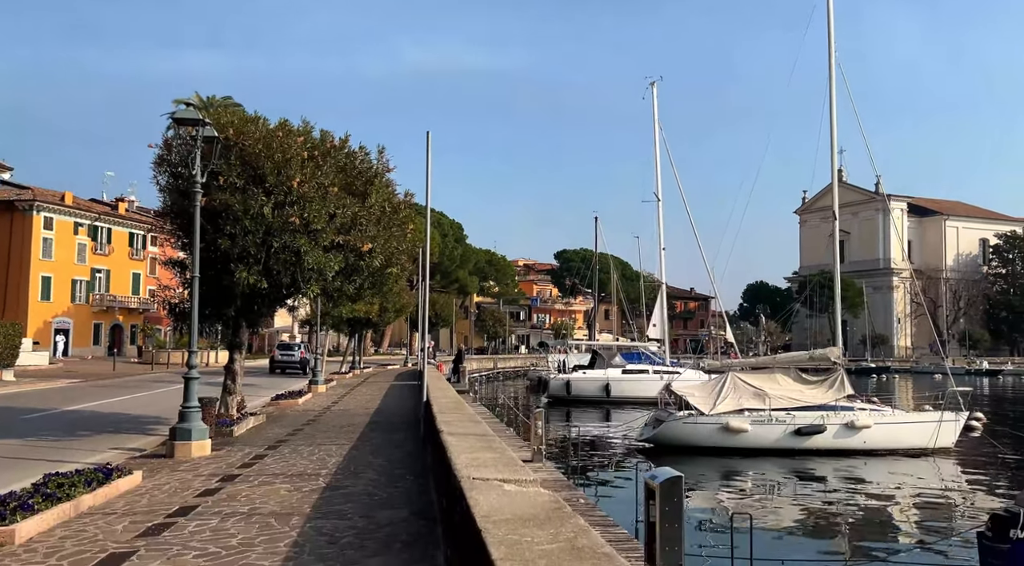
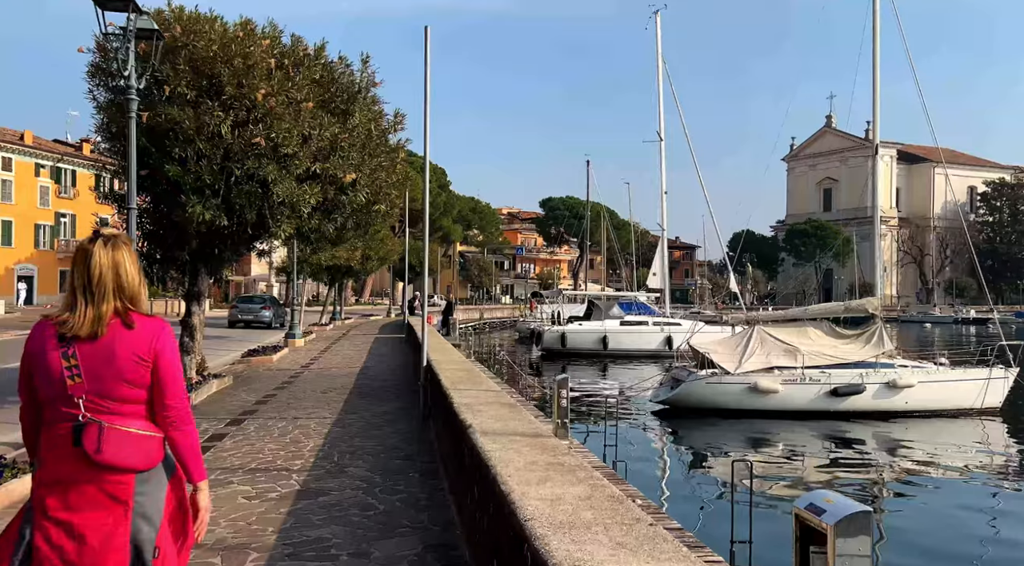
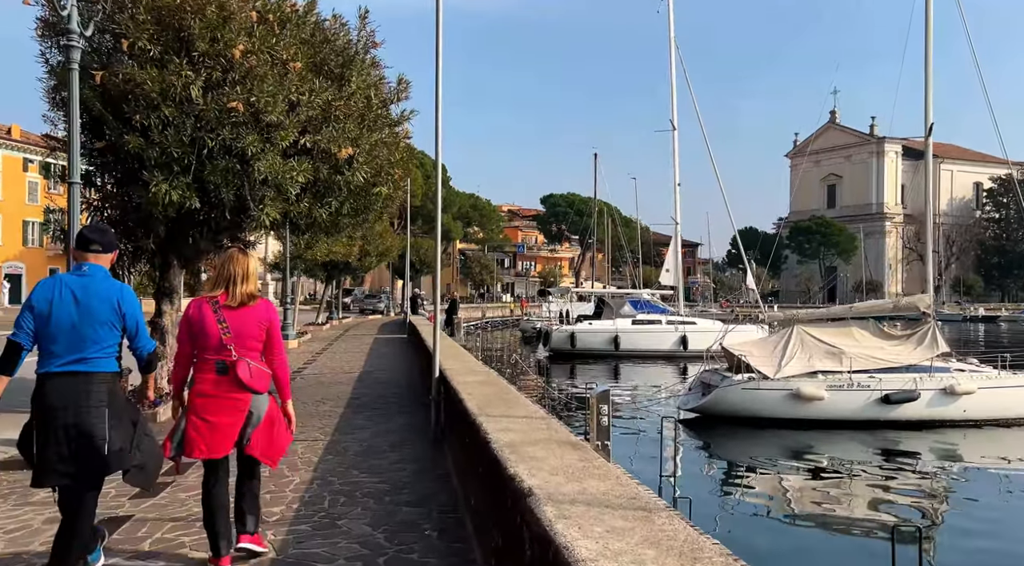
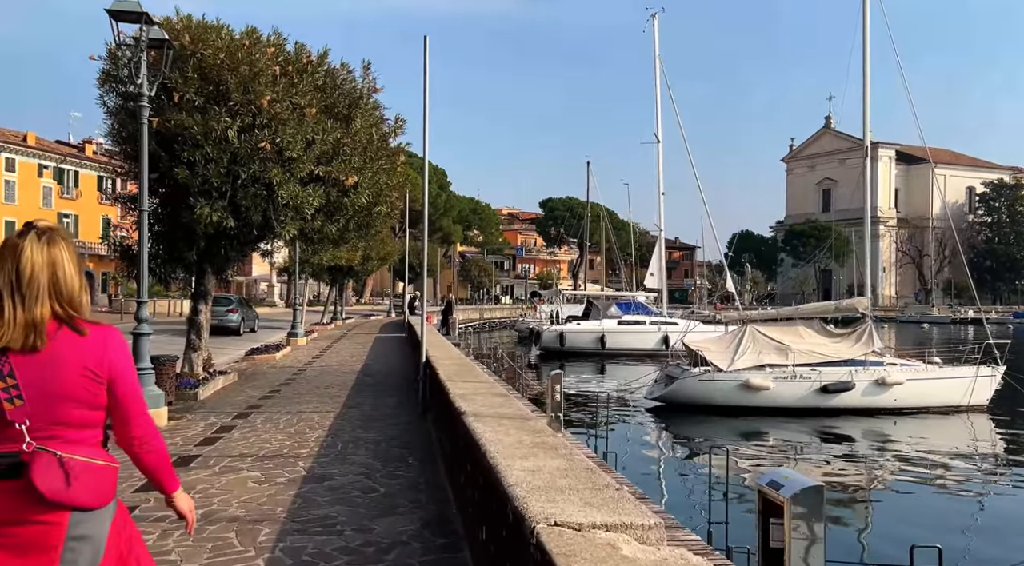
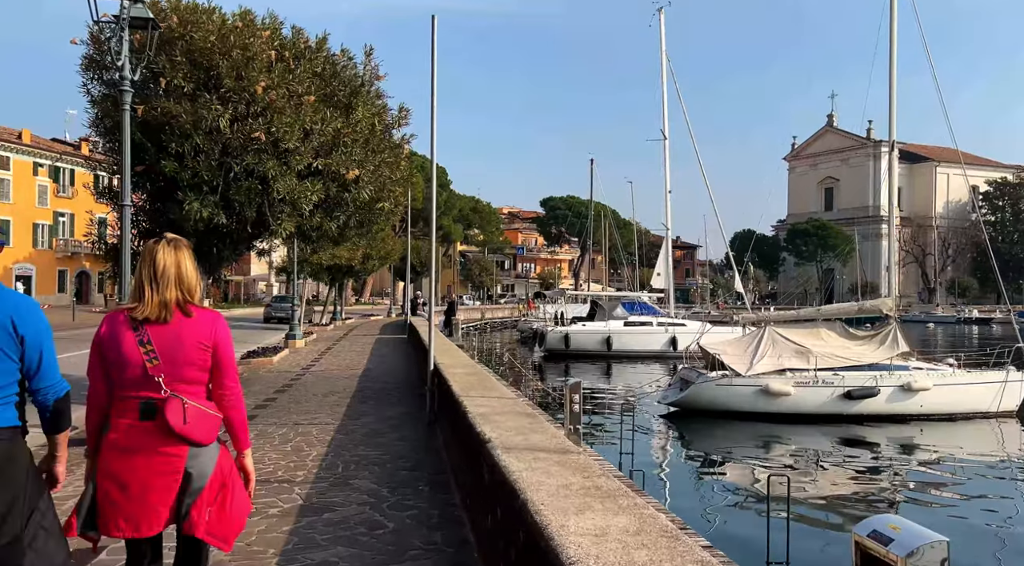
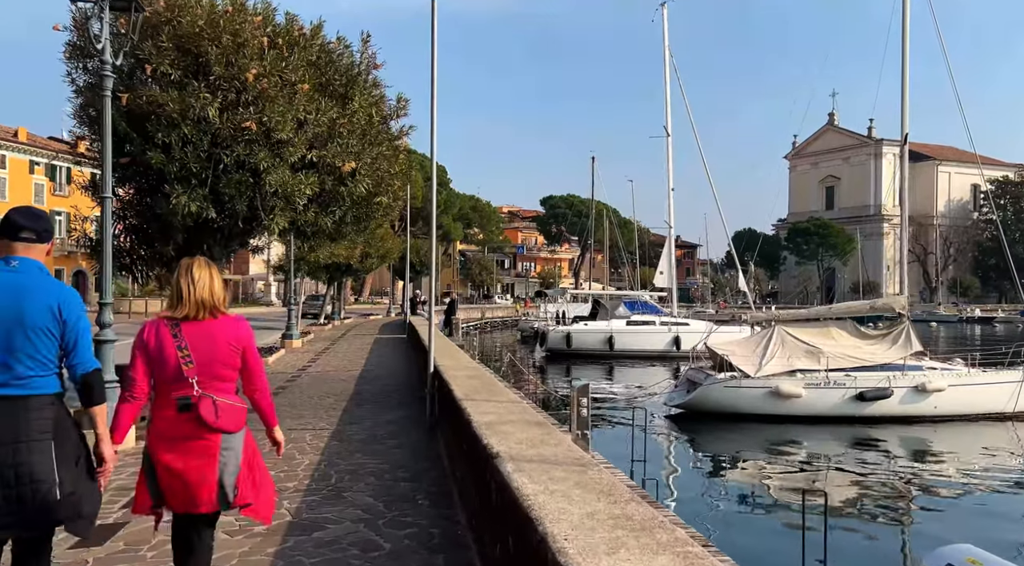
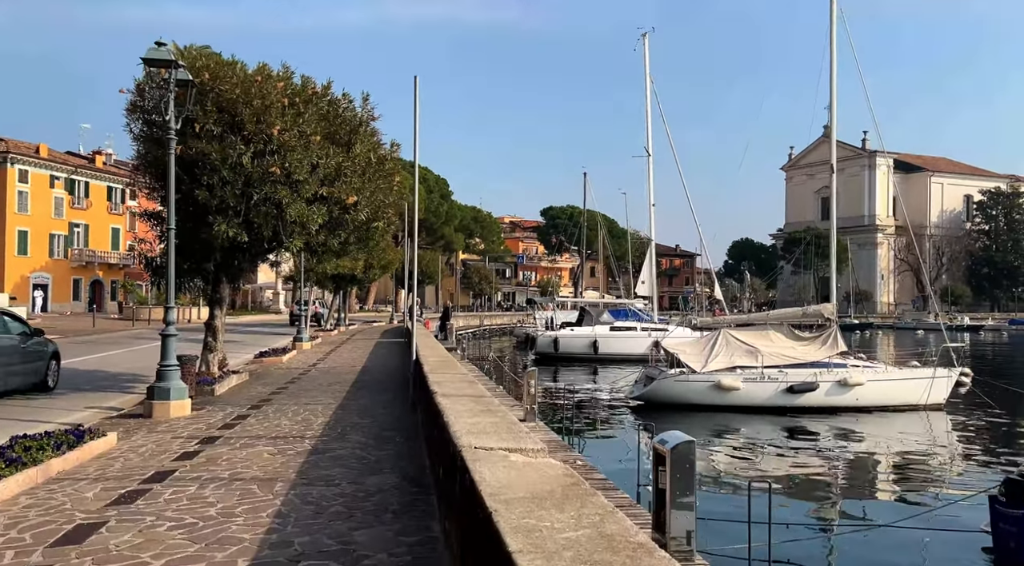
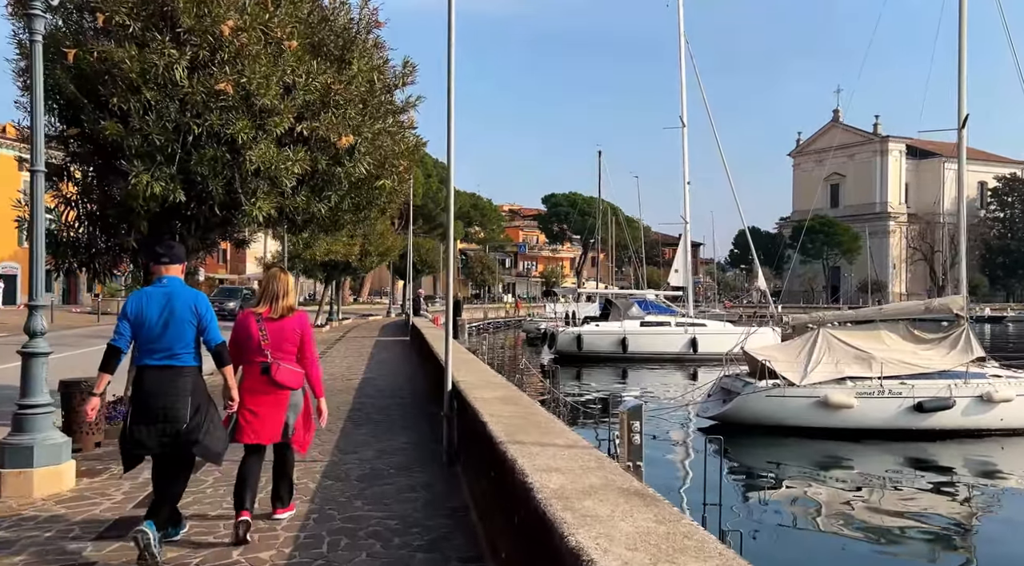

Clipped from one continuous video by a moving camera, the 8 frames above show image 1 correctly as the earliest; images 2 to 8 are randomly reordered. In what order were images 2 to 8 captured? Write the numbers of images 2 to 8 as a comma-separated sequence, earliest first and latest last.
7, 4, 2, 5, 6, 3, 8
